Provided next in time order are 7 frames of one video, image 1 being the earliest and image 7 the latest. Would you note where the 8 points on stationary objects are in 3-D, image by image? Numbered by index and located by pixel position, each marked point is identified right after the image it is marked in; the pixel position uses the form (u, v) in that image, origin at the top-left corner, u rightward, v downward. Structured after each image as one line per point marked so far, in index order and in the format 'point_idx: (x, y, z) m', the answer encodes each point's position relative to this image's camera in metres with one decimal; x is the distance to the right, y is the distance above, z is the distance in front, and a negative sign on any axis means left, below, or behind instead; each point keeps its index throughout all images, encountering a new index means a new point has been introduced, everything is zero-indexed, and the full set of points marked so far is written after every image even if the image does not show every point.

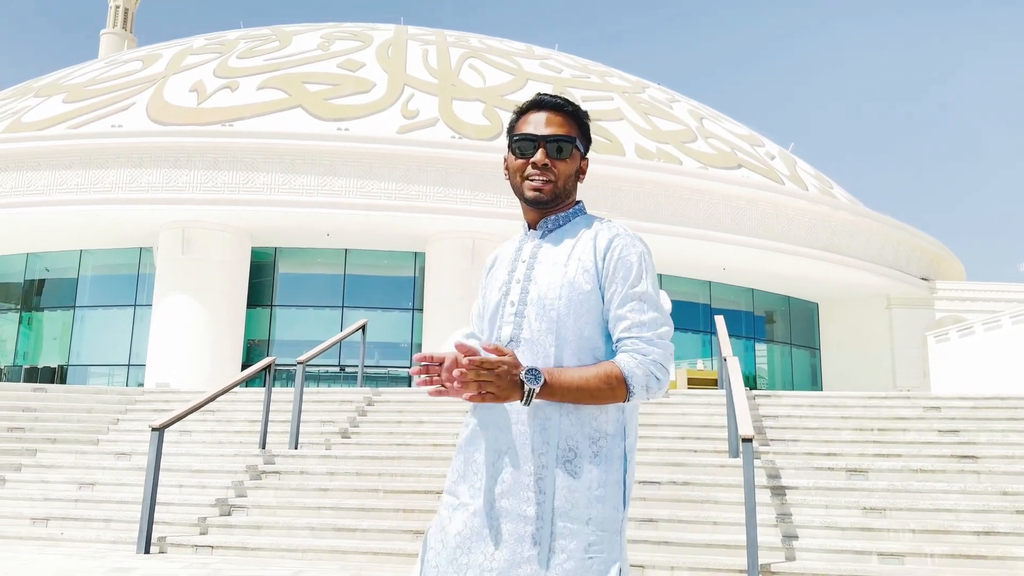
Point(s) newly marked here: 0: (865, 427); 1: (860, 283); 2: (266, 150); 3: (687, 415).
0: (+3.1, -1.2, +7.0) m
1: (+8.3, +0.2, +19.3) m
2: (-4.8, +2.7, +15.6) m
3: (+1.7, -1.1, +7.2) m
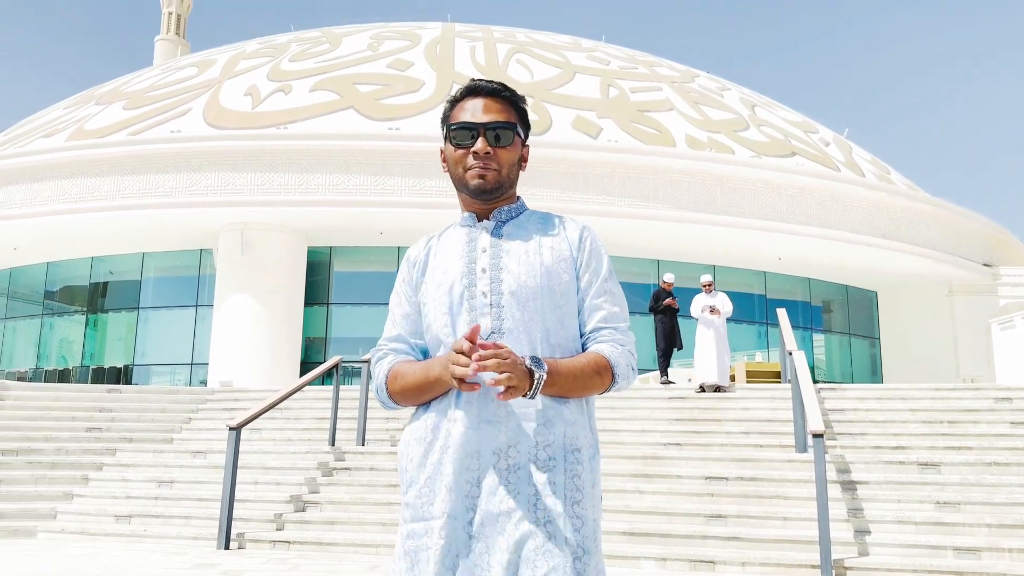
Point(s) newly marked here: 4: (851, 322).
0: (+3.6, -1.1, +6.8) m
1: (+9.5, +0.5, +18.8) m
2: (-3.9, +2.7, +15.9) m
3: (+2.2, -1.1, +7.2) m
4: (+8.2, -0.8, +19.8) m
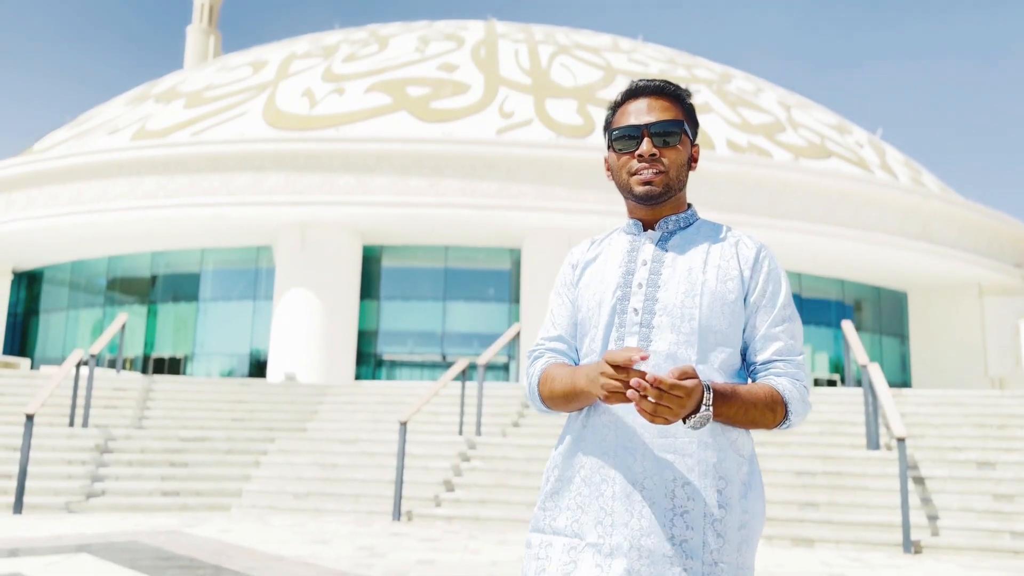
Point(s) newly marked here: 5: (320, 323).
0: (+4.4, -1.3, +7.6) m
1: (+10.6, +0.4, +19.4) m
2: (-2.8, +2.8, +16.7) m
3: (+3.0, -1.2, +8.0) m
4: (+9.3, -0.8, +20.4) m
5: (-4.0, -0.7, +16.8) m
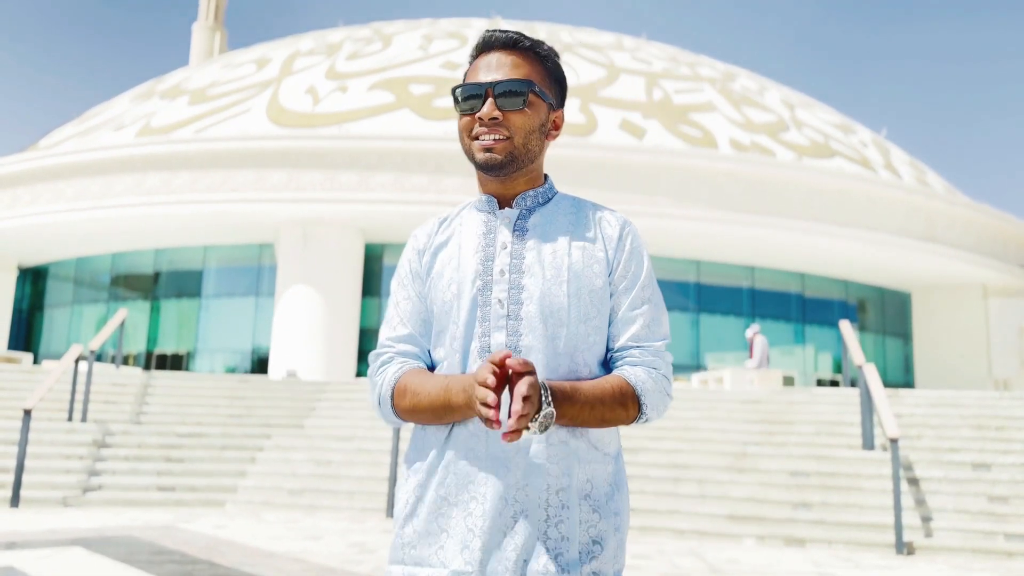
0: (+4.4, -1.3, +7.6) m
1: (+10.6, +0.4, +19.3) m
2: (-2.8, +2.8, +16.8) m
3: (+3.0, -1.2, +7.9) m
4: (+9.4, -0.9, +20.4) m
5: (-4.0, -0.6, +16.8) m
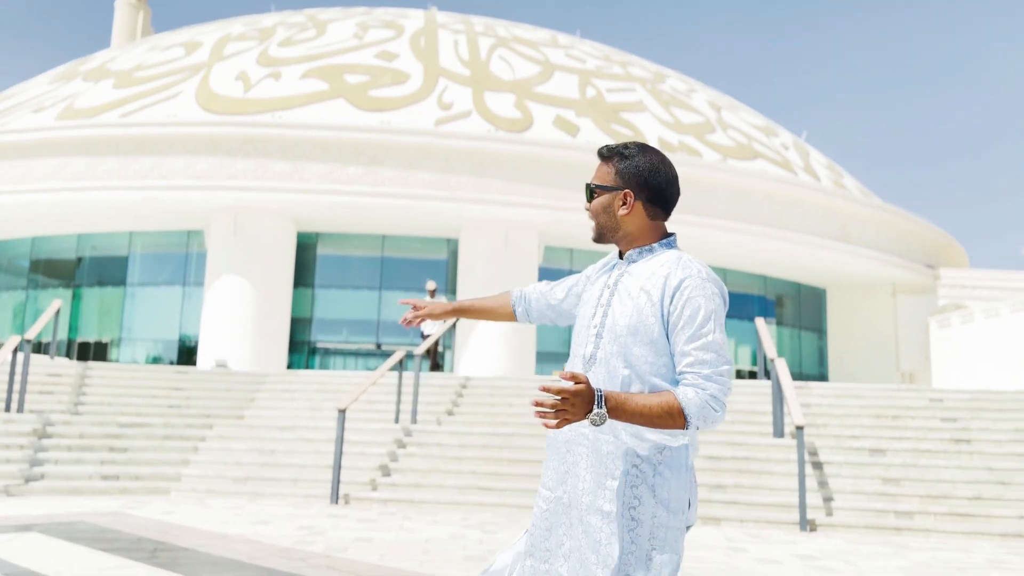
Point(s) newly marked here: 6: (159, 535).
0: (+3.8, -1.3, +8.2) m
1: (+9.0, +0.4, +20.5) m
2: (-4.1, +3.0, +16.7) m
3: (+2.3, -1.2, +8.5) m
4: (+7.6, -0.8, +21.4) m
5: (-5.4, -0.4, +16.7) m
6: (-1.9, -1.3, +4.4) m
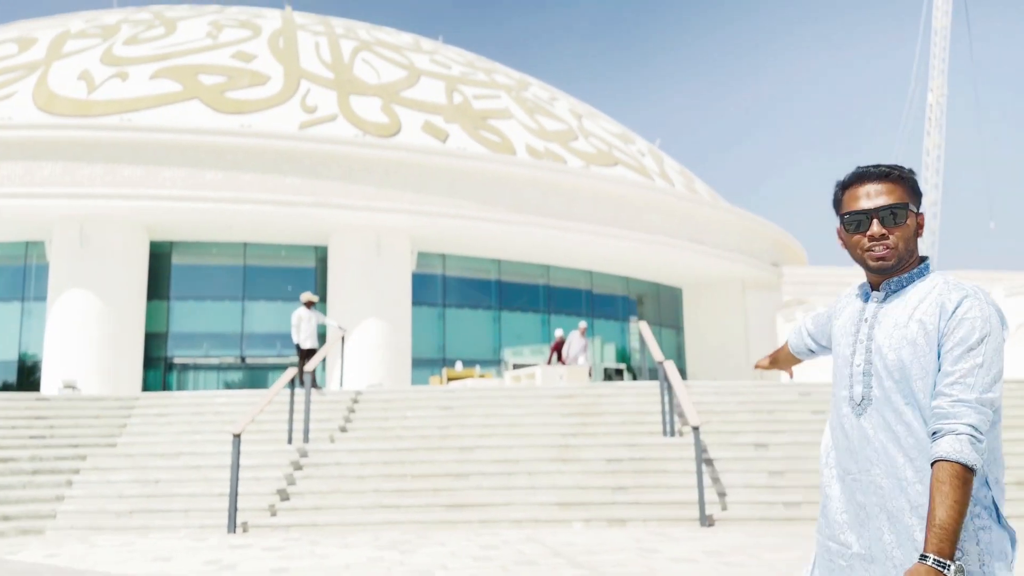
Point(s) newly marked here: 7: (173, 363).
0: (+2.6, -1.3, +8.8) m
1: (+5.7, +0.5, +21.7) m
2: (-6.7, +2.8, +15.8) m
3: (+1.2, -1.2, +8.8) m
4: (+4.2, -0.8, +22.4) m
5: (-7.8, -0.7, +15.6) m
6: (-2.3, -1.5, +4.0) m
7: (-7.0, -1.5, +16.8) m
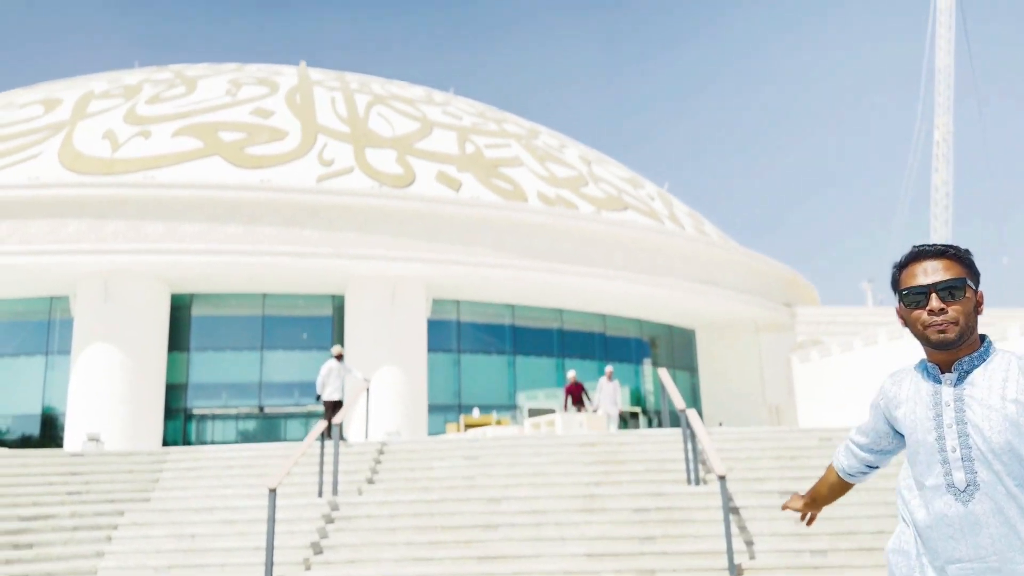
0: (+2.9, -1.8, +8.8) m
1: (+6.1, -0.7, +21.8) m
2: (-6.4, +1.7, +16.2) m
3: (+1.4, -1.8, +8.9) m
4: (+4.6, -2.0, +22.5) m
5: (-7.5, -1.8, +15.8) m
6: (-2.2, -1.8, +4.1) m
7: (-6.6, -2.7, +16.9) m
